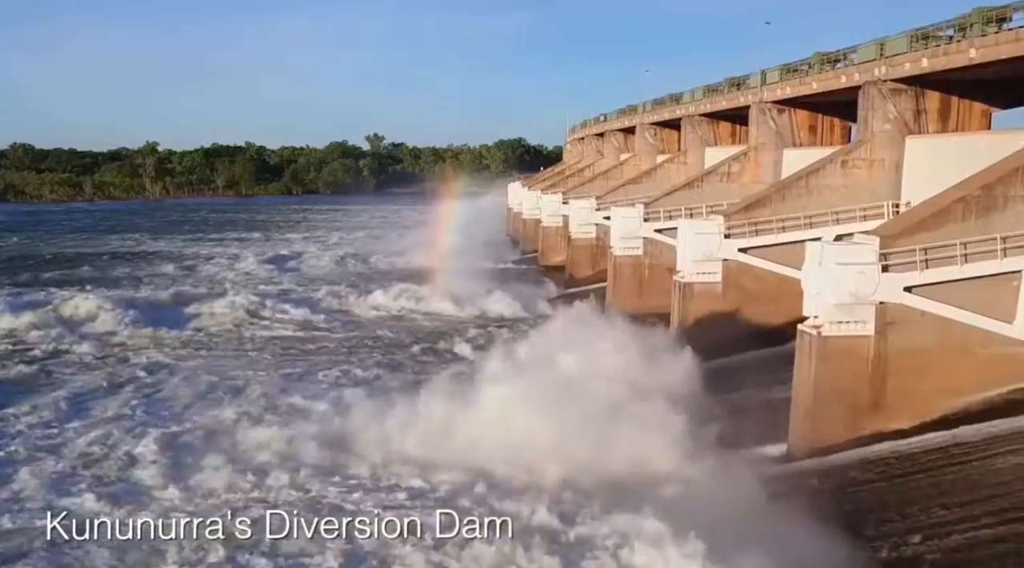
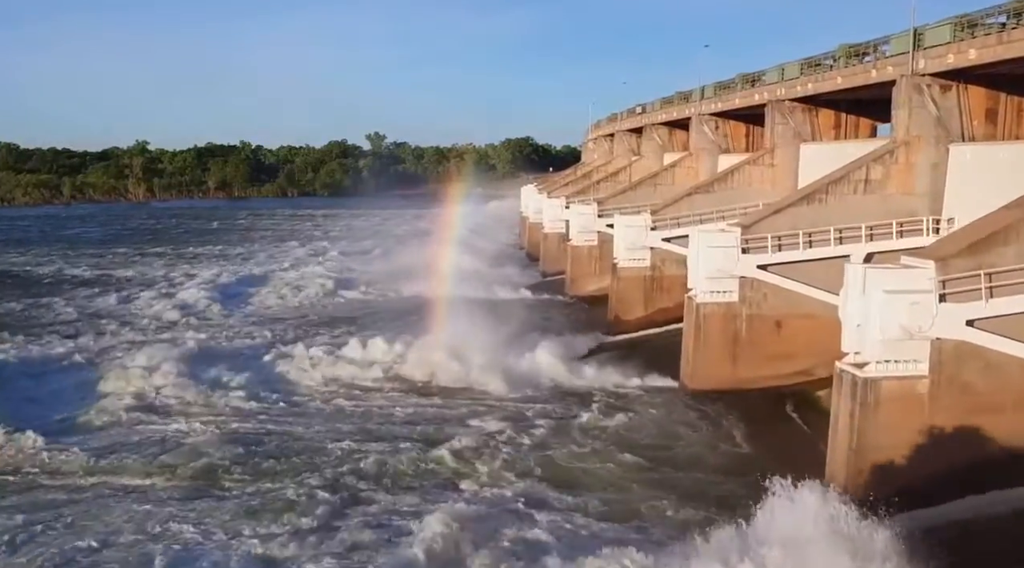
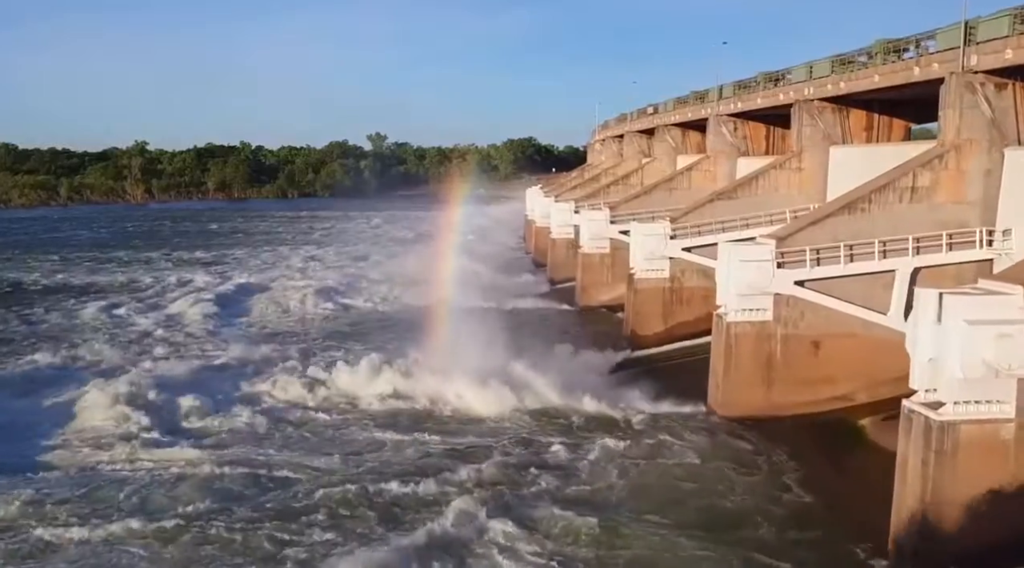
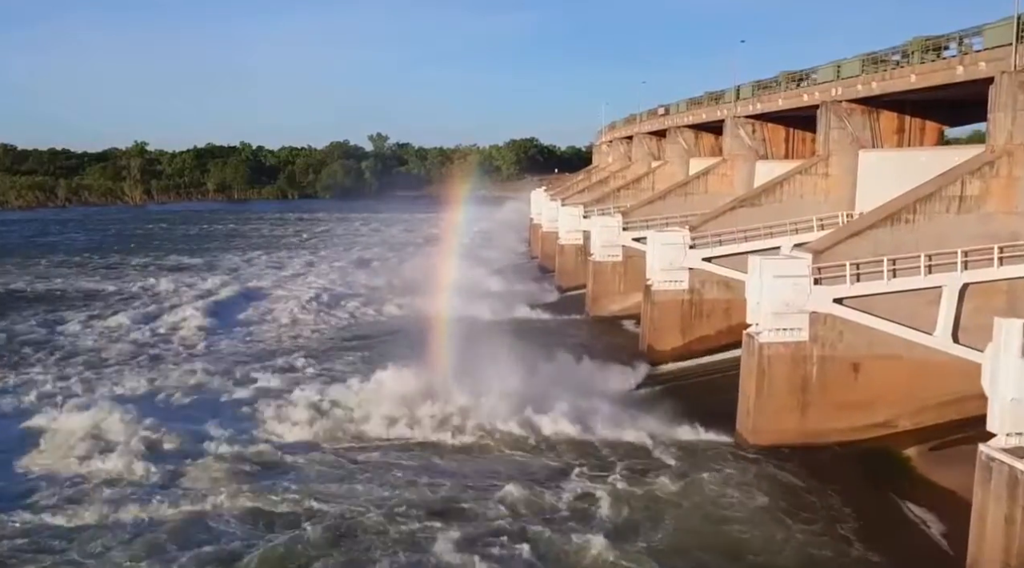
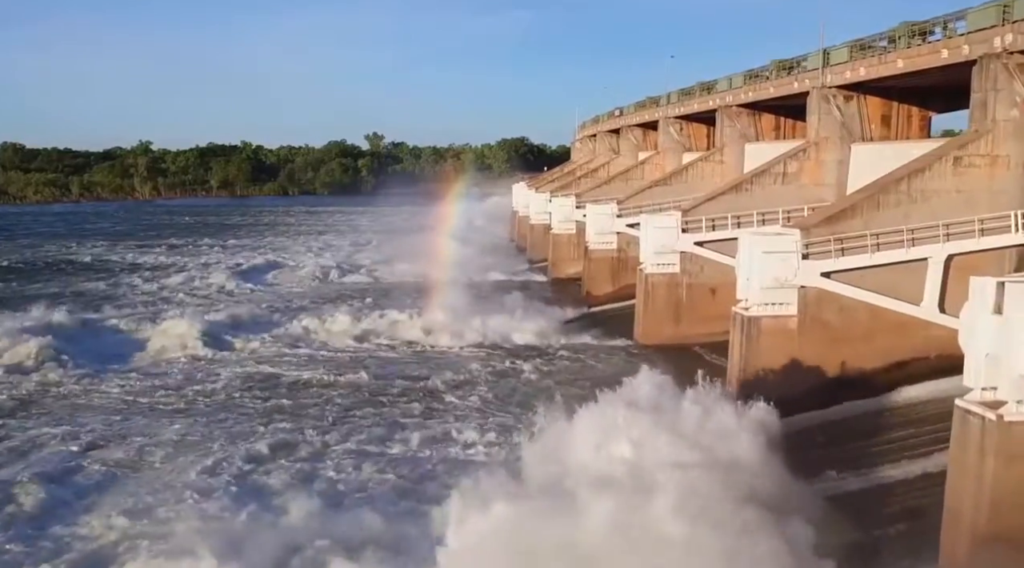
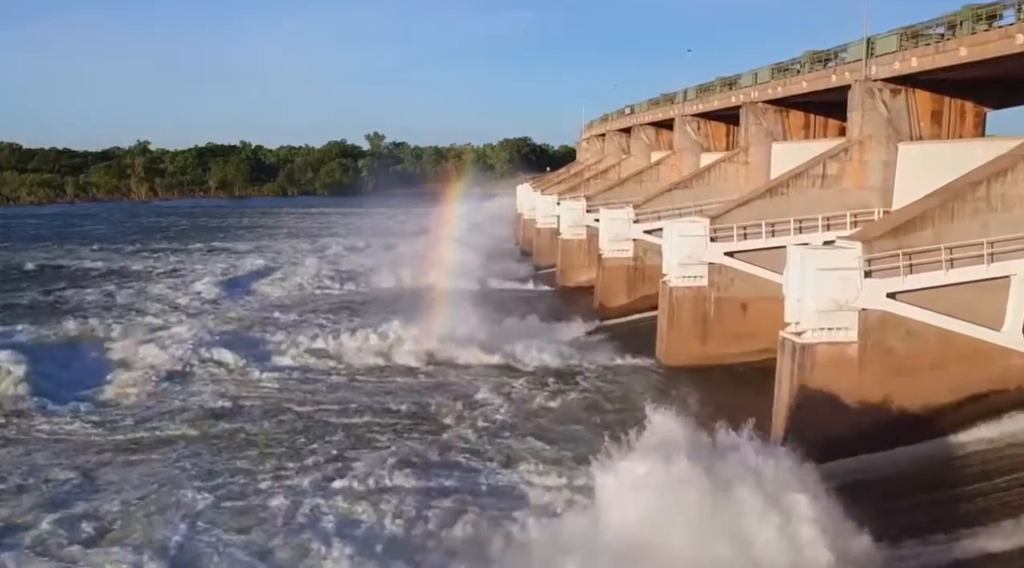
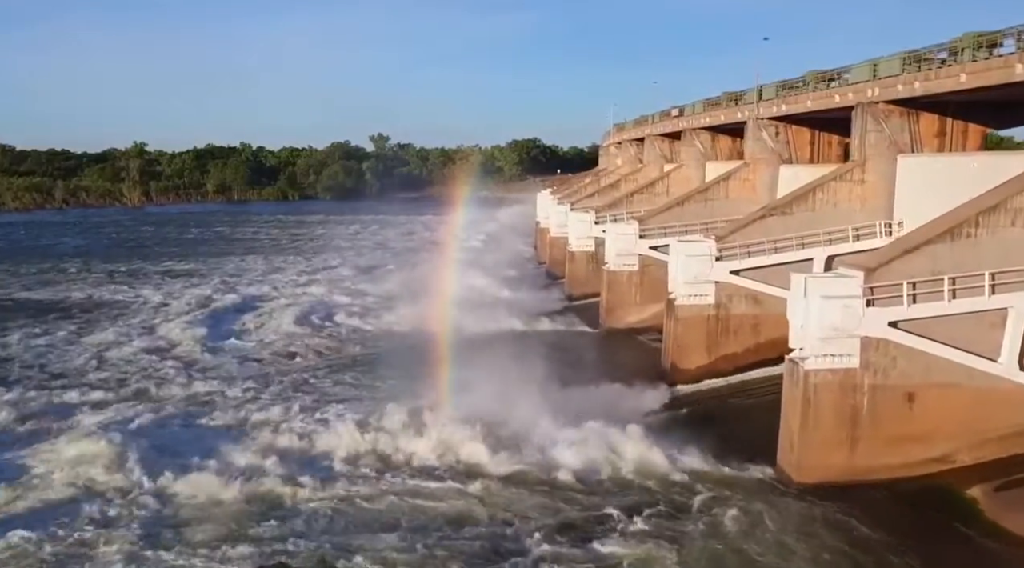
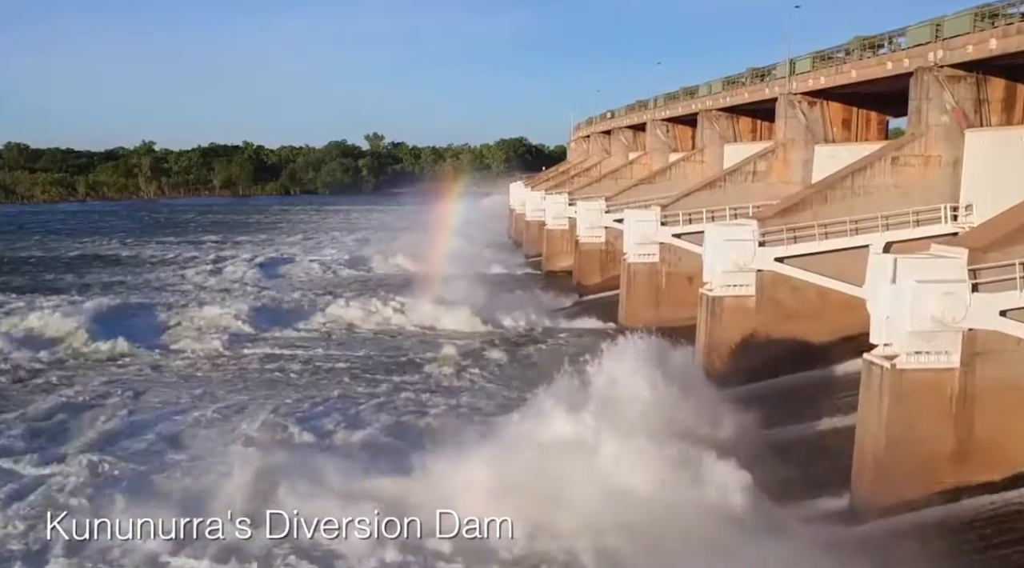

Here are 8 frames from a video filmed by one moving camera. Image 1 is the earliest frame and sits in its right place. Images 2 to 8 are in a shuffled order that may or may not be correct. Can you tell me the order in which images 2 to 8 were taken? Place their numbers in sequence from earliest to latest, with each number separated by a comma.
8, 5, 6, 2, 3, 4, 7
